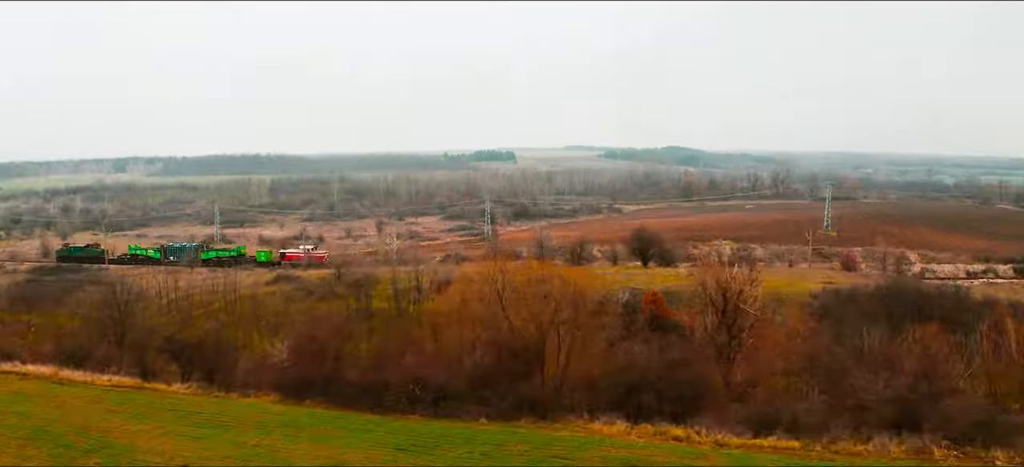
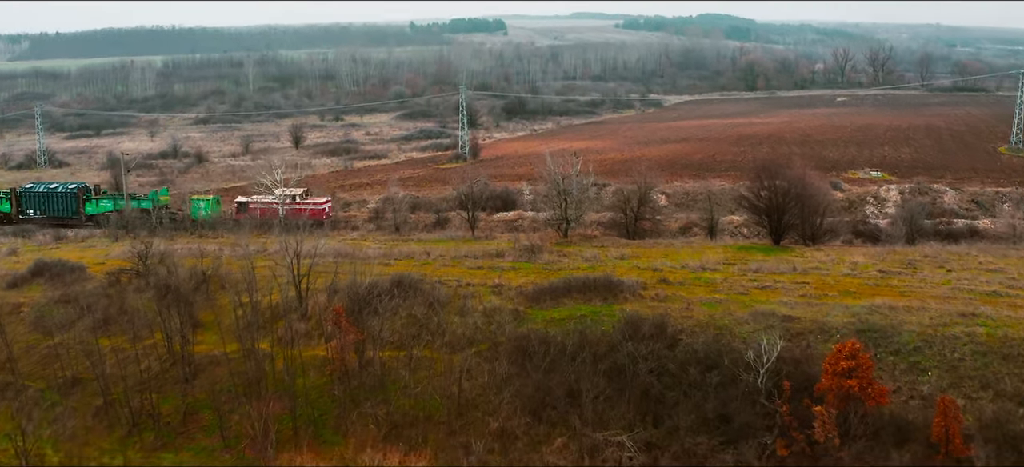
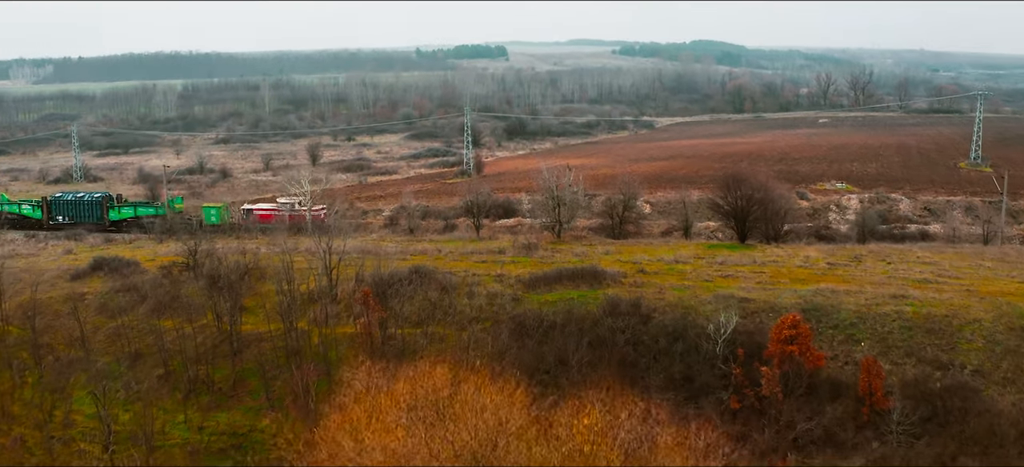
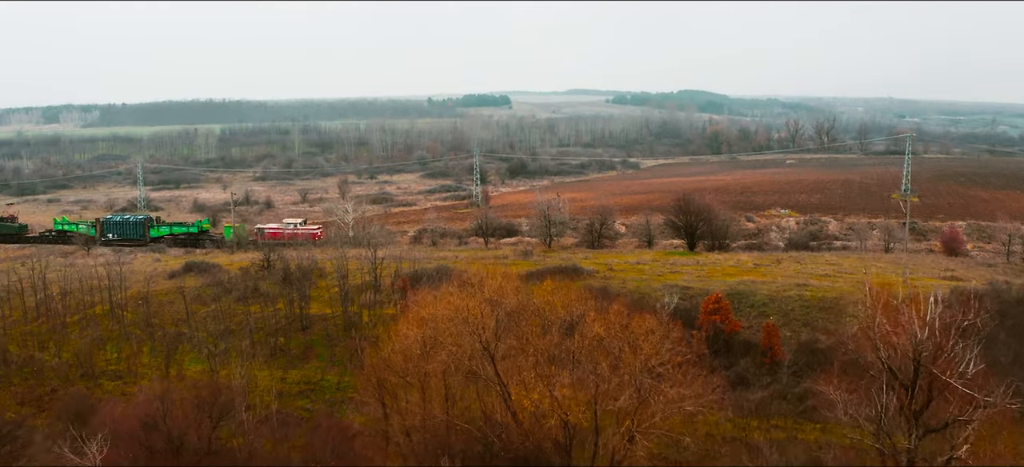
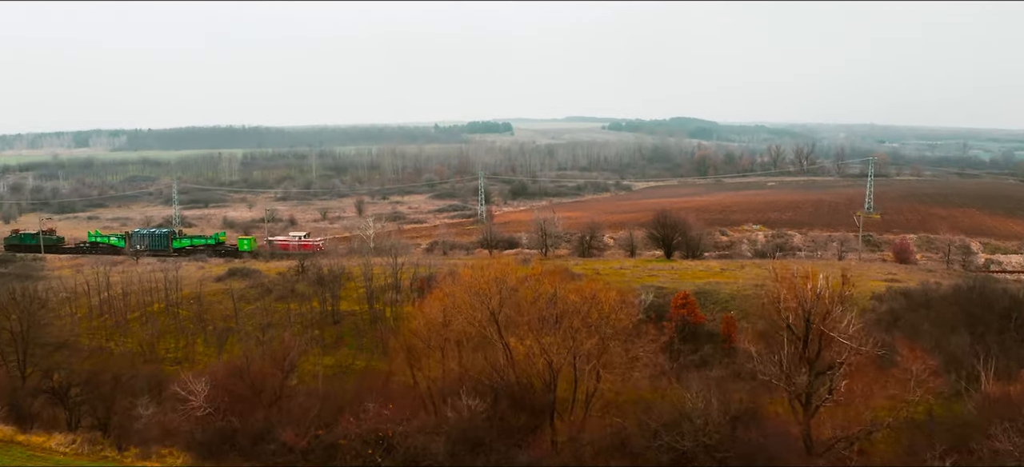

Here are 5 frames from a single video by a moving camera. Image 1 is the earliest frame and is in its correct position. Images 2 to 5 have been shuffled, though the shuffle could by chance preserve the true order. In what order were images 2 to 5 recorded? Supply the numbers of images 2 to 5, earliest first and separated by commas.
5, 4, 3, 2
